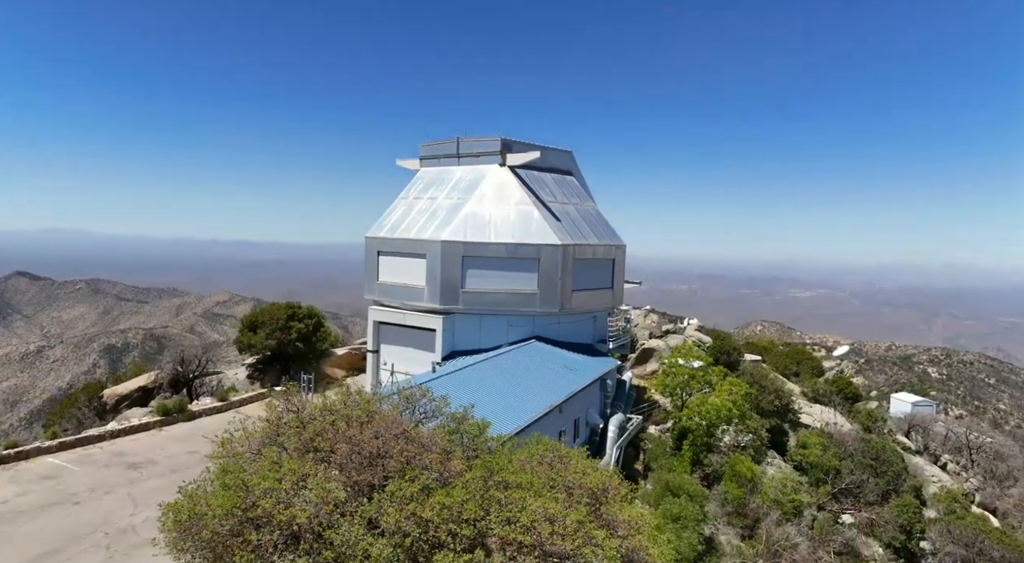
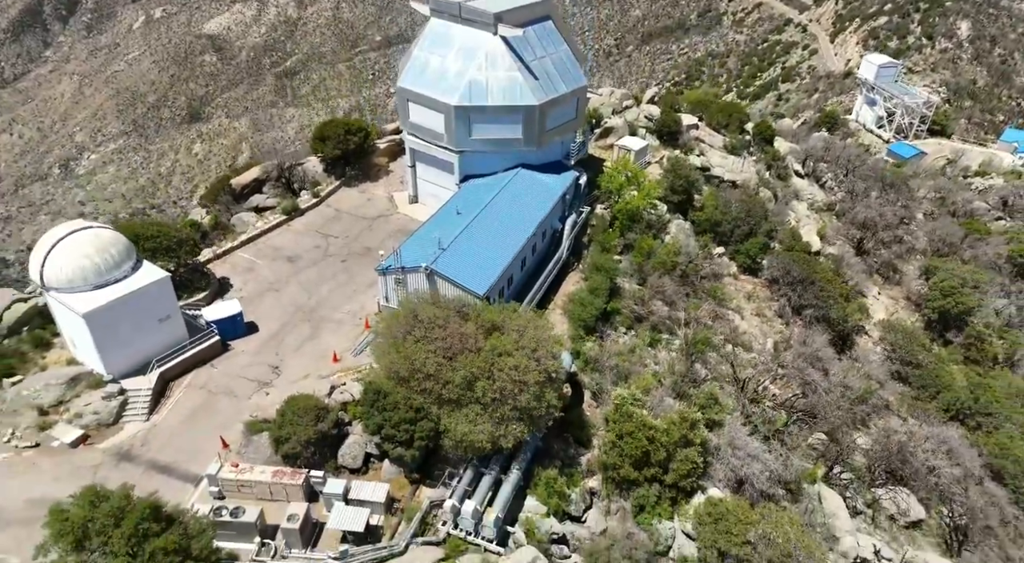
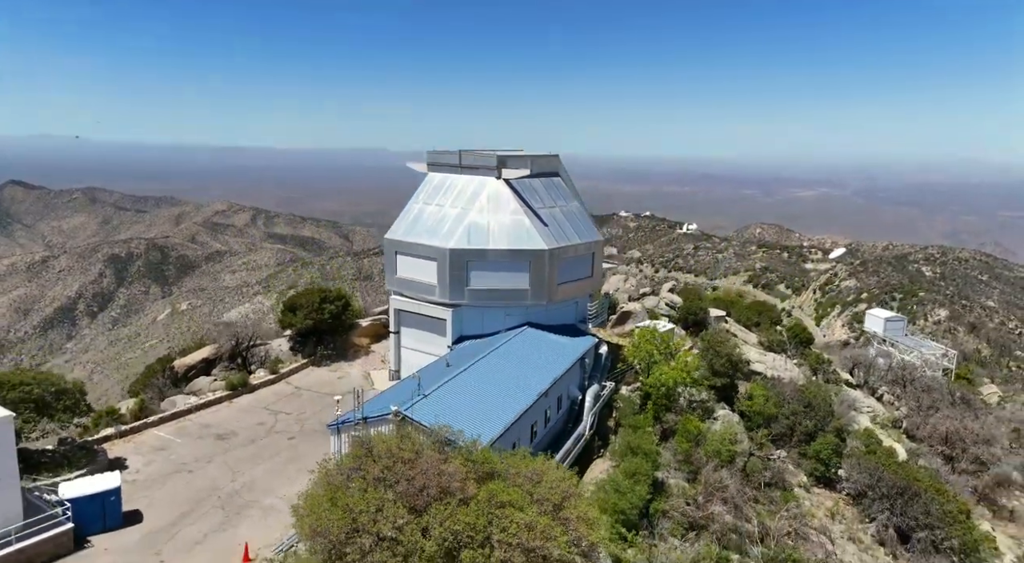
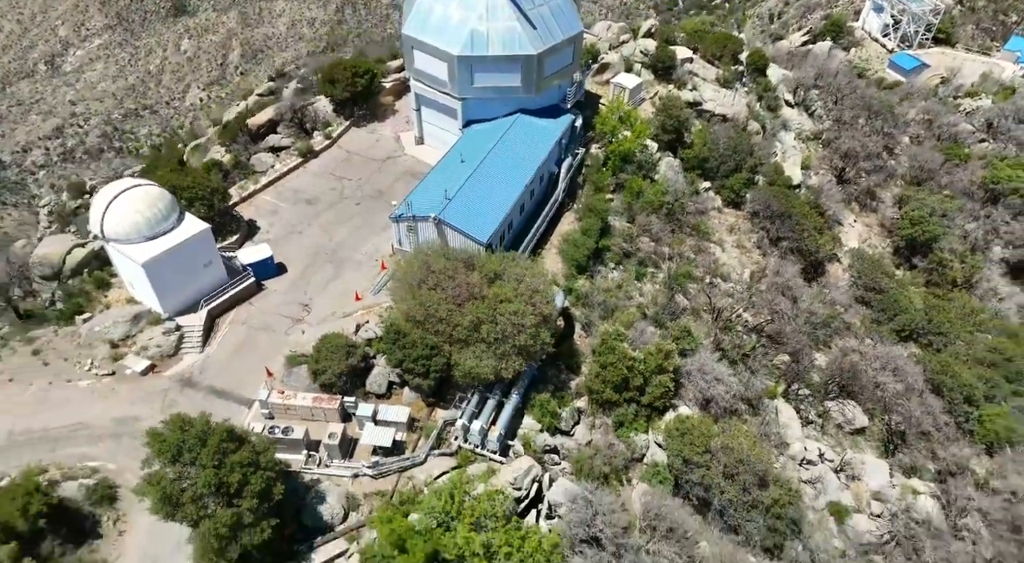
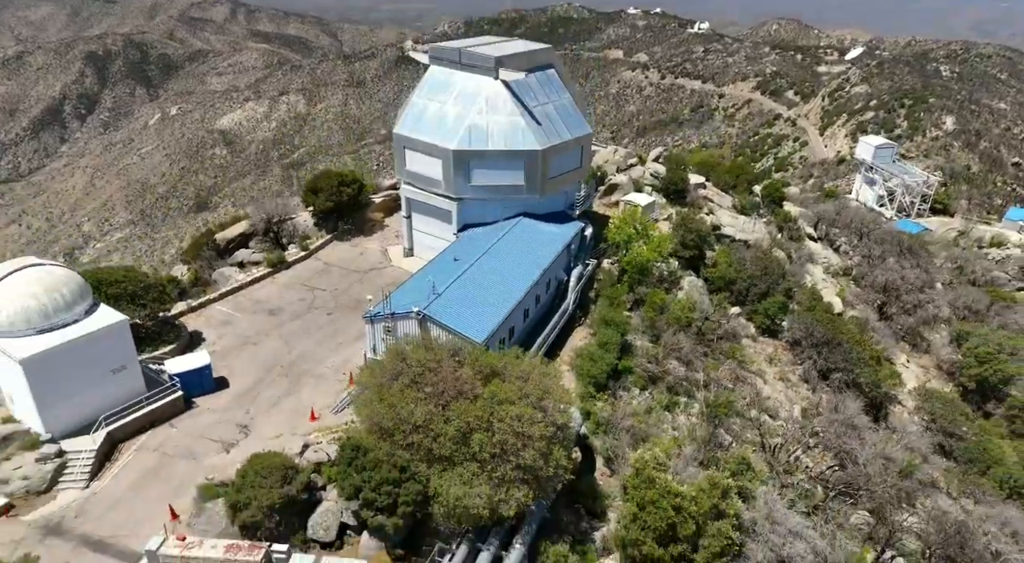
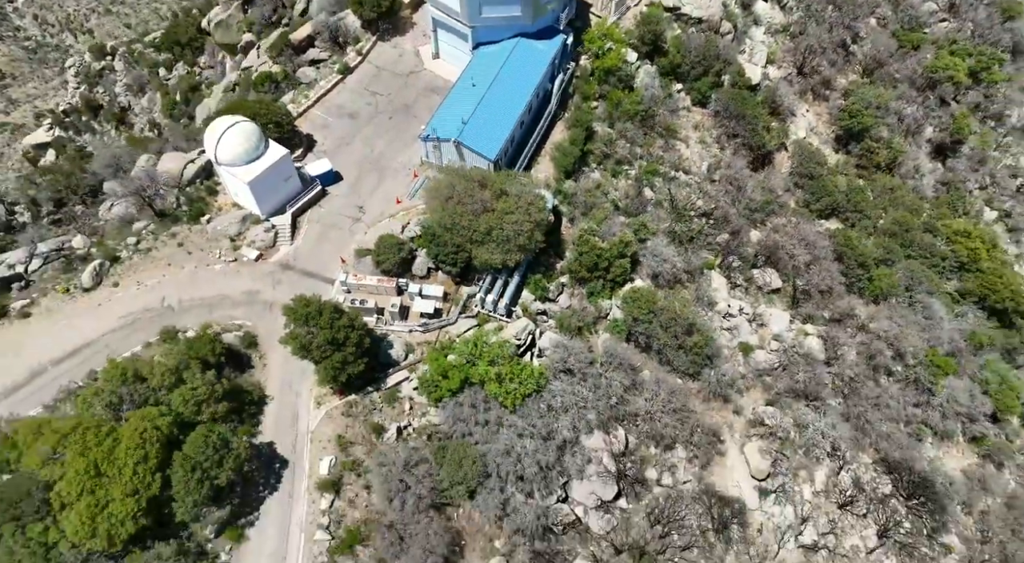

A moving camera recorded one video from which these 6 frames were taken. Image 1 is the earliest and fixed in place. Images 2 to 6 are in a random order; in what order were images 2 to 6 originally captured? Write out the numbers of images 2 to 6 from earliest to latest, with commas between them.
3, 5, 2, 4, 6
